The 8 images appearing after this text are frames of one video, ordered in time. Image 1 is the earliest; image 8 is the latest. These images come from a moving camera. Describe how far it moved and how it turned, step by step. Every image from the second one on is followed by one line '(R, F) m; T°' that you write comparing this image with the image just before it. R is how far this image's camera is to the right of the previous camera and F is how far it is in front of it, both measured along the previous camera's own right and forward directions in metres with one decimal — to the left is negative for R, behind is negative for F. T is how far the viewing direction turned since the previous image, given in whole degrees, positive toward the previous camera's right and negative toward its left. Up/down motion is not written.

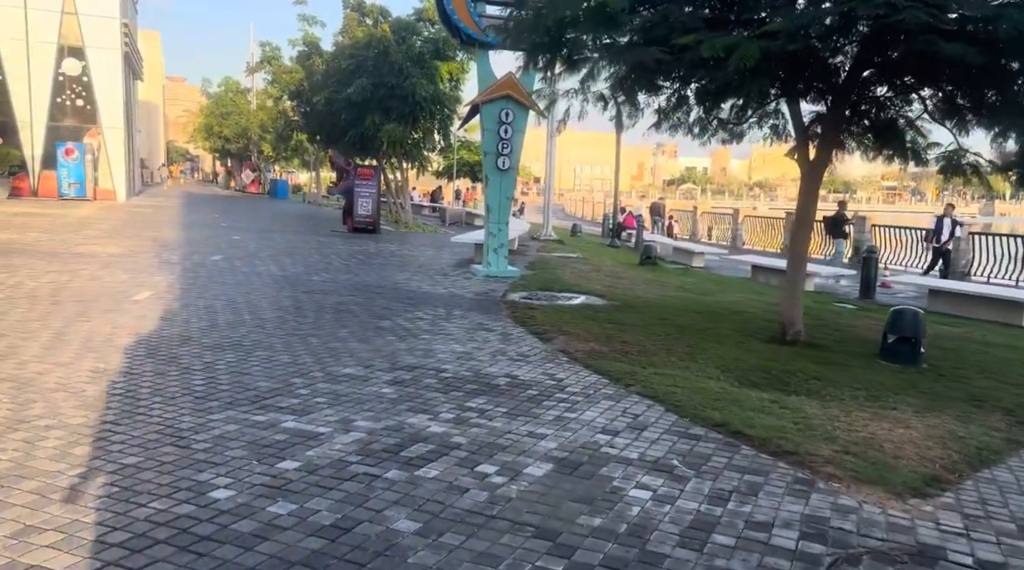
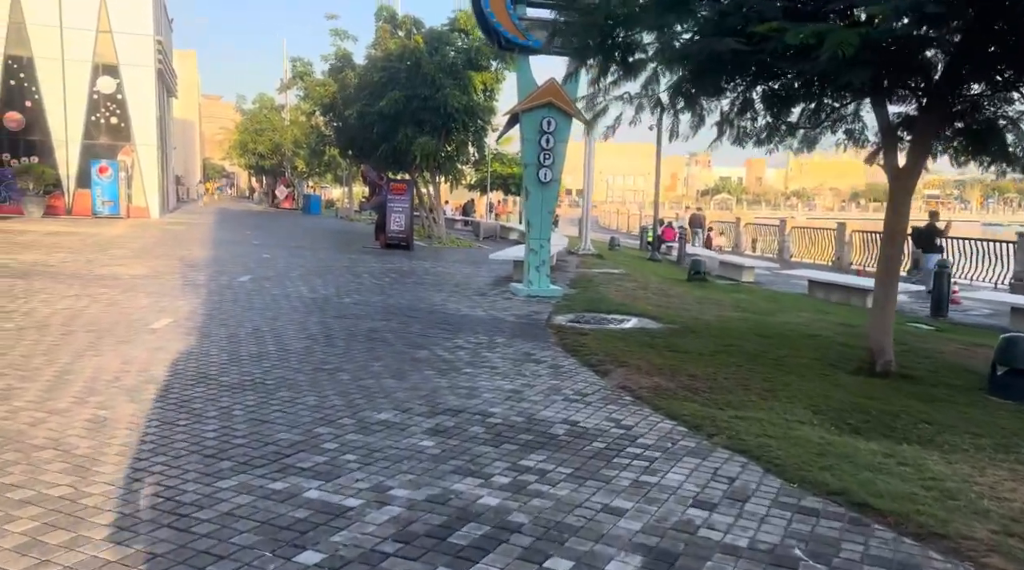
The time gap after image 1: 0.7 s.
(-0.2, +0.9) m; -2°
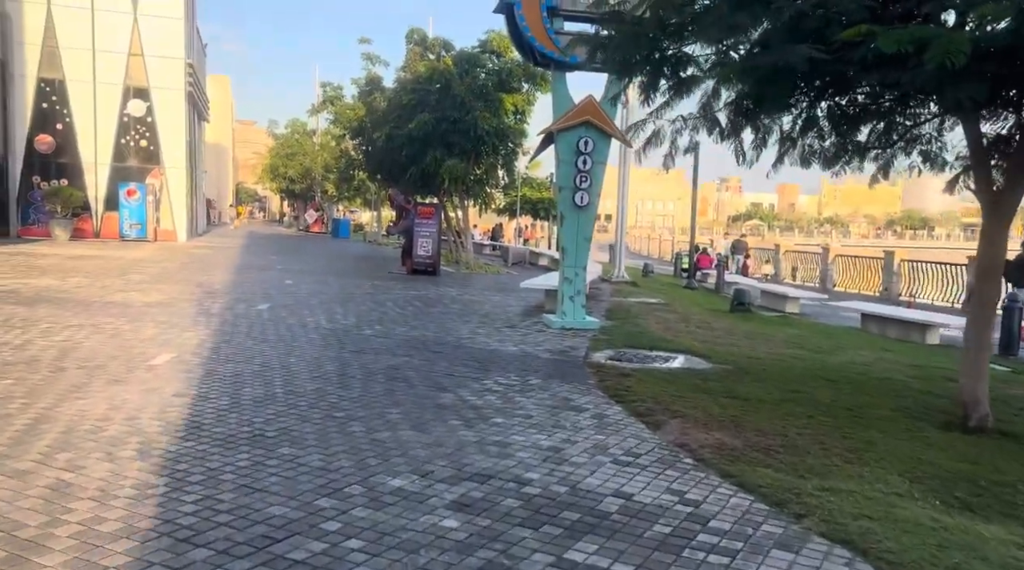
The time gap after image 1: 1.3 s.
(-0.1, +0.9) m; -2°
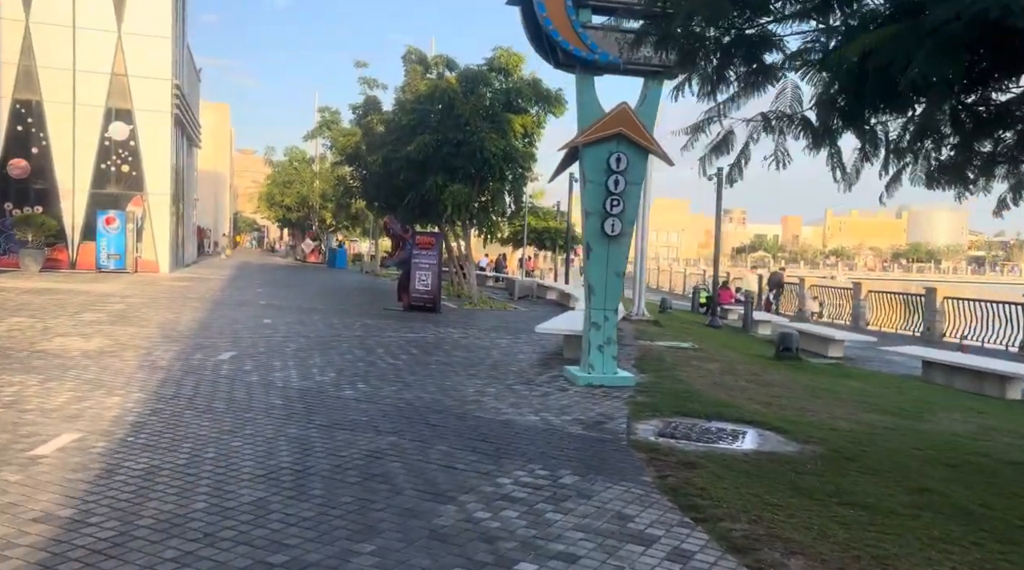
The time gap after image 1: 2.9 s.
(-0.2, +2.1) m; 0°
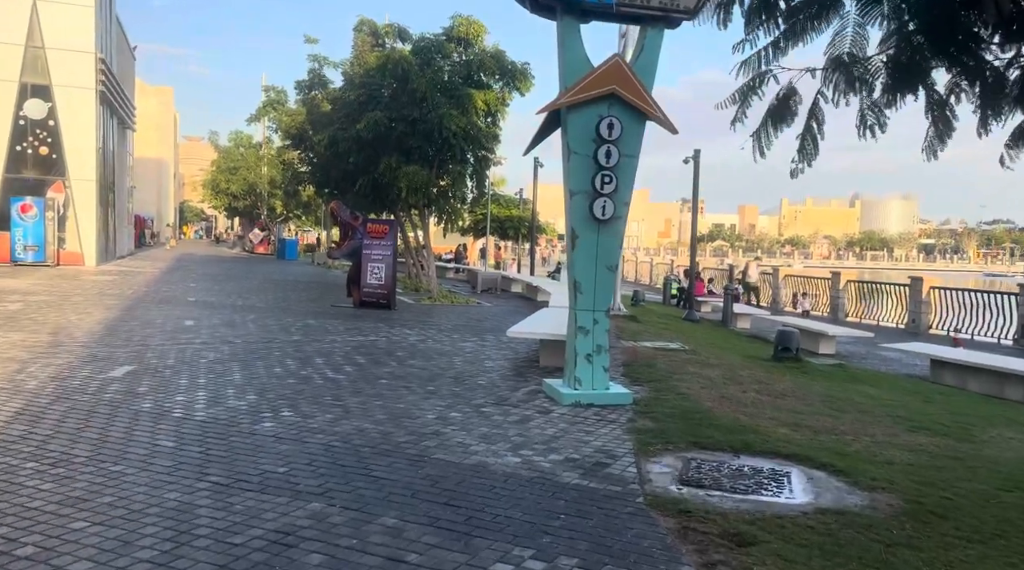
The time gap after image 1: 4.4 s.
(-0.1, +1.9) m; +3°
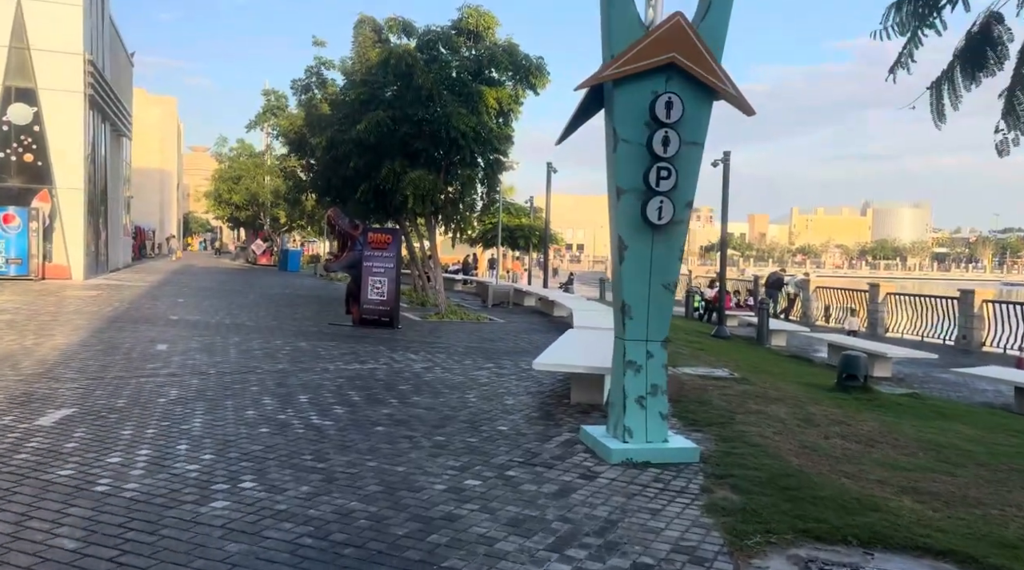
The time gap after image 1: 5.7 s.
(-0.2, +1.7) m; -1°
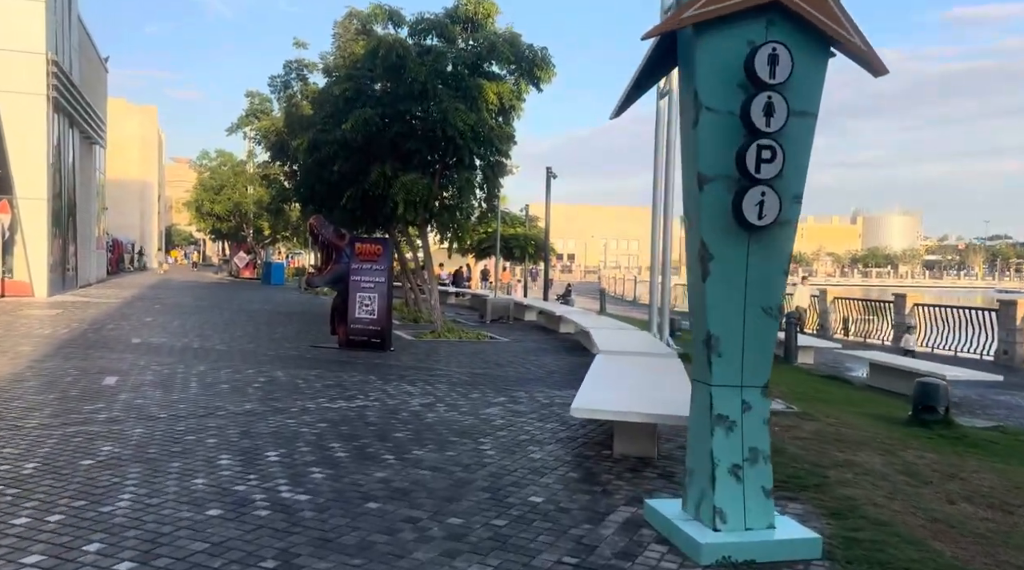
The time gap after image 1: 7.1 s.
(-0.3, +1.7) m; +1°
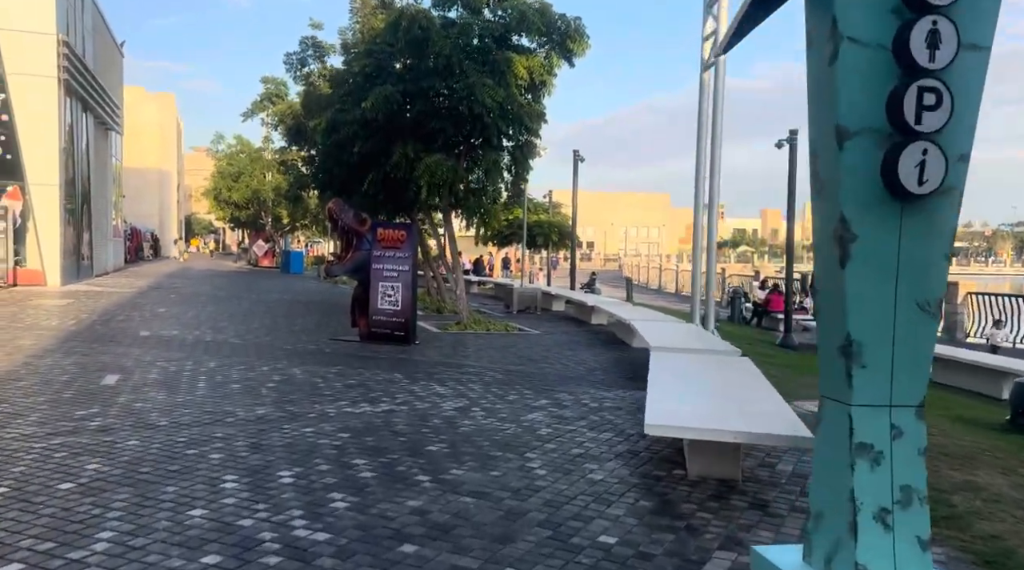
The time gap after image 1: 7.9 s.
(-0.3, +1.0) m; -1°
